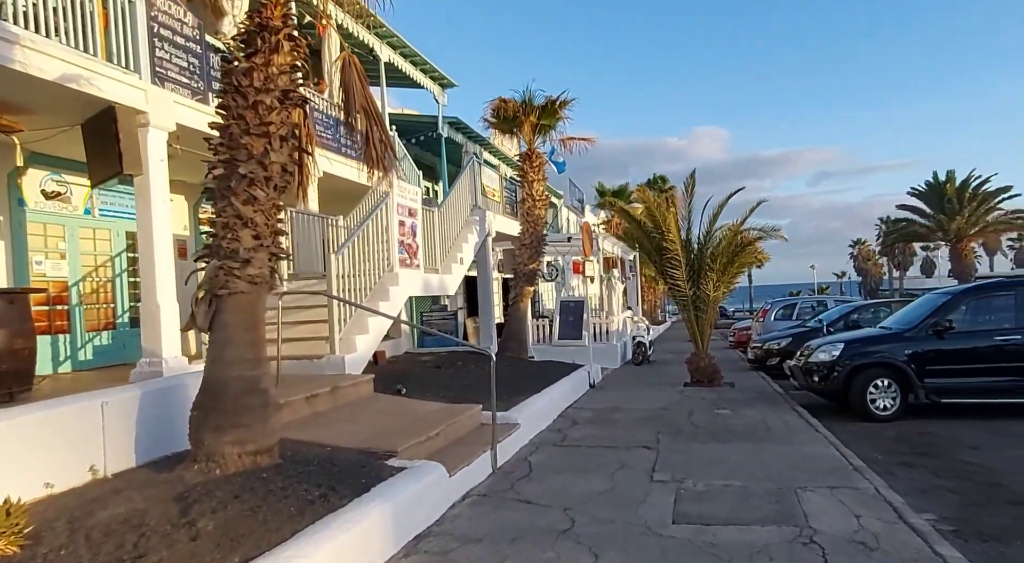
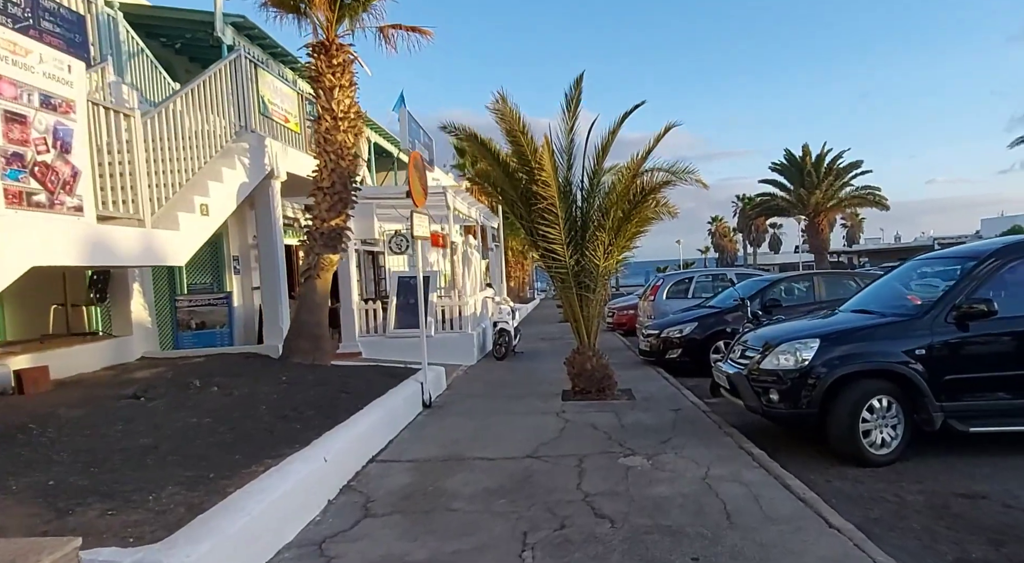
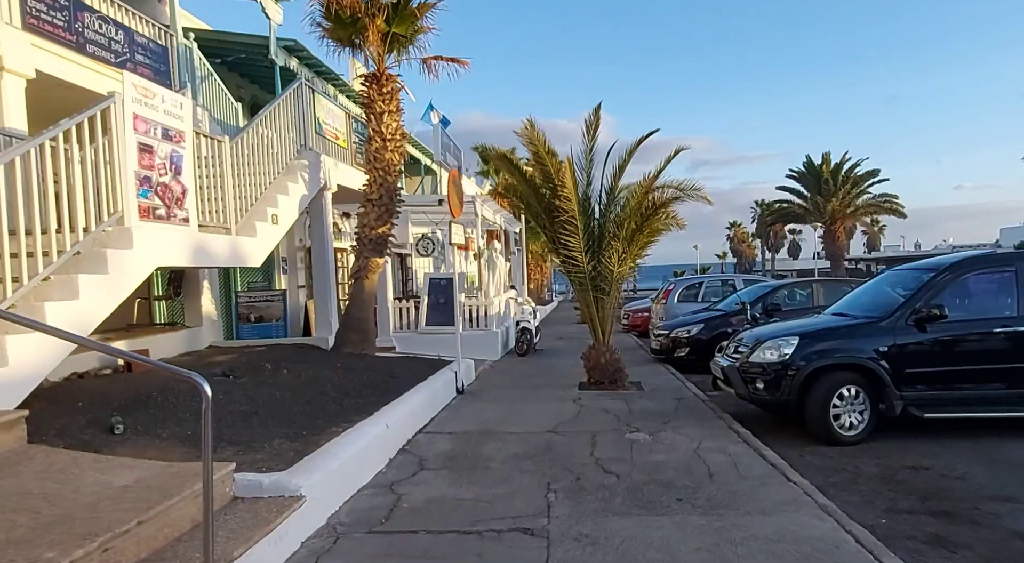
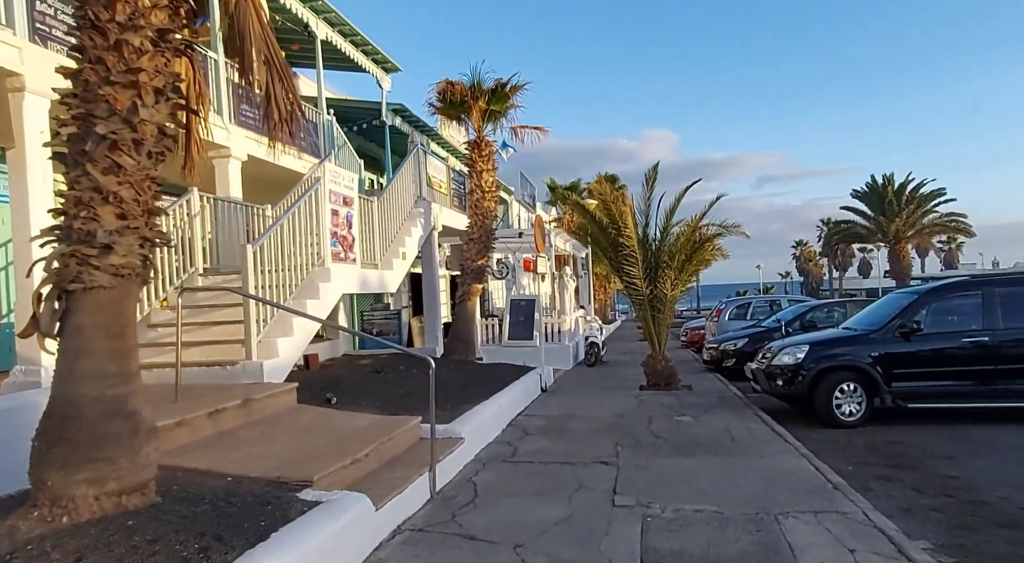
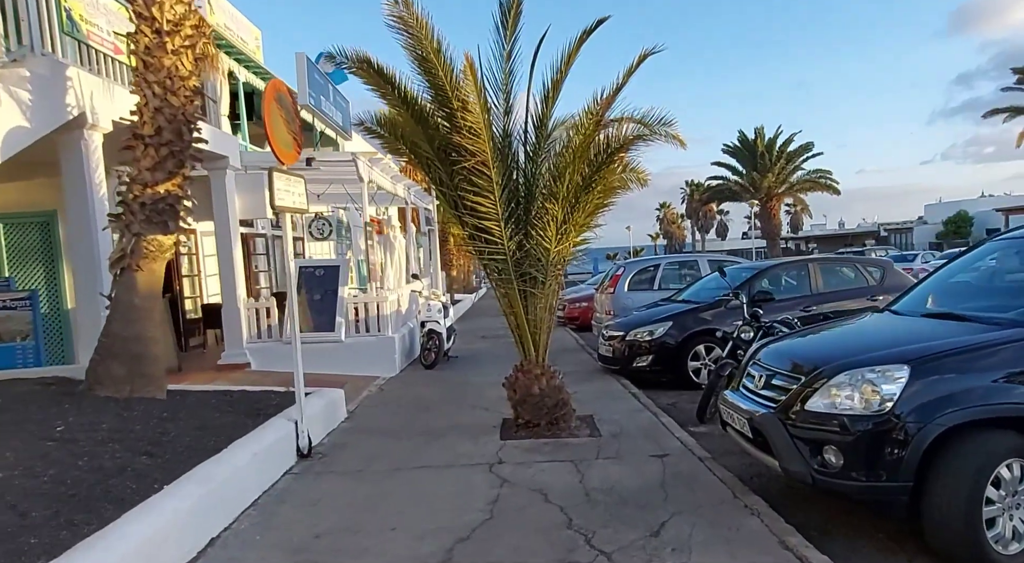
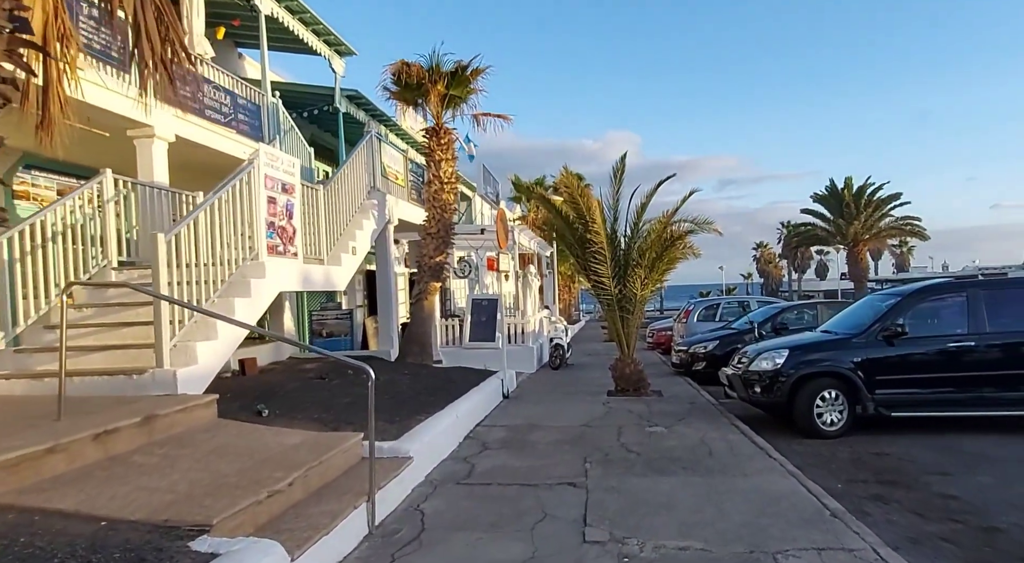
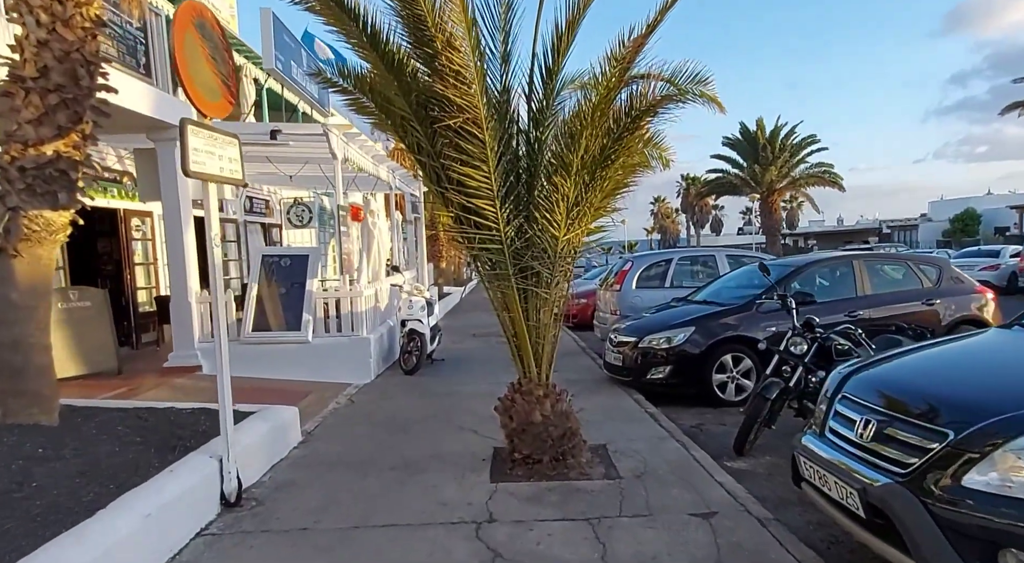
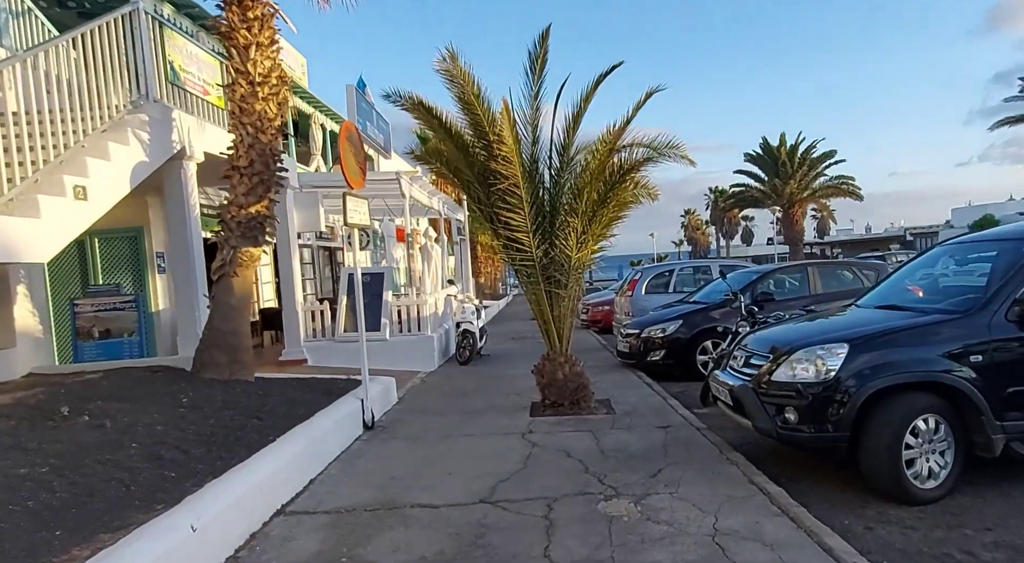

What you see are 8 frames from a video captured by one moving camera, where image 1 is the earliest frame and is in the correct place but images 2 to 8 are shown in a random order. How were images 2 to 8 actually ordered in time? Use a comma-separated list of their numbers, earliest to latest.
4, 6, 3, 2, 8, 5, 7
